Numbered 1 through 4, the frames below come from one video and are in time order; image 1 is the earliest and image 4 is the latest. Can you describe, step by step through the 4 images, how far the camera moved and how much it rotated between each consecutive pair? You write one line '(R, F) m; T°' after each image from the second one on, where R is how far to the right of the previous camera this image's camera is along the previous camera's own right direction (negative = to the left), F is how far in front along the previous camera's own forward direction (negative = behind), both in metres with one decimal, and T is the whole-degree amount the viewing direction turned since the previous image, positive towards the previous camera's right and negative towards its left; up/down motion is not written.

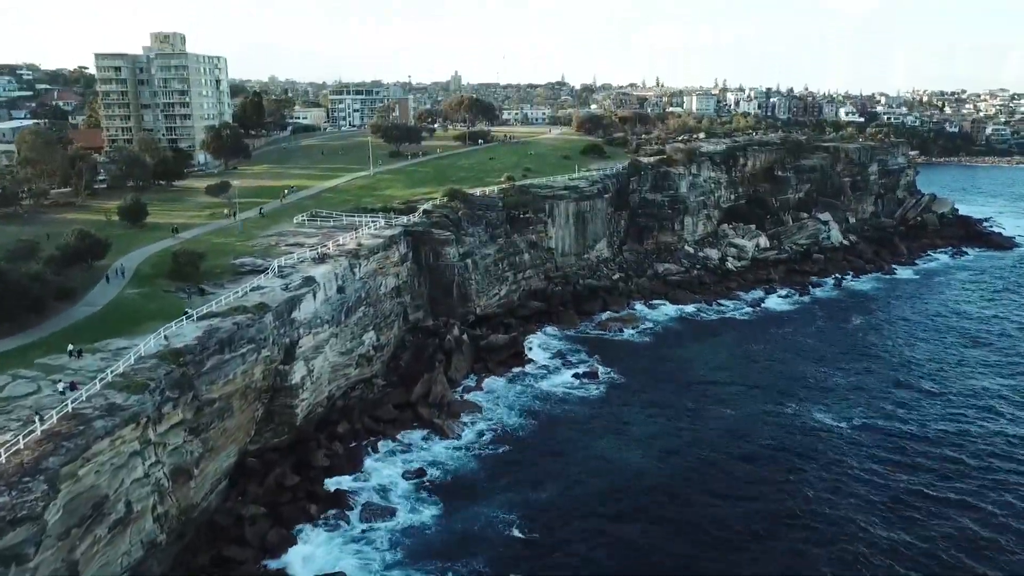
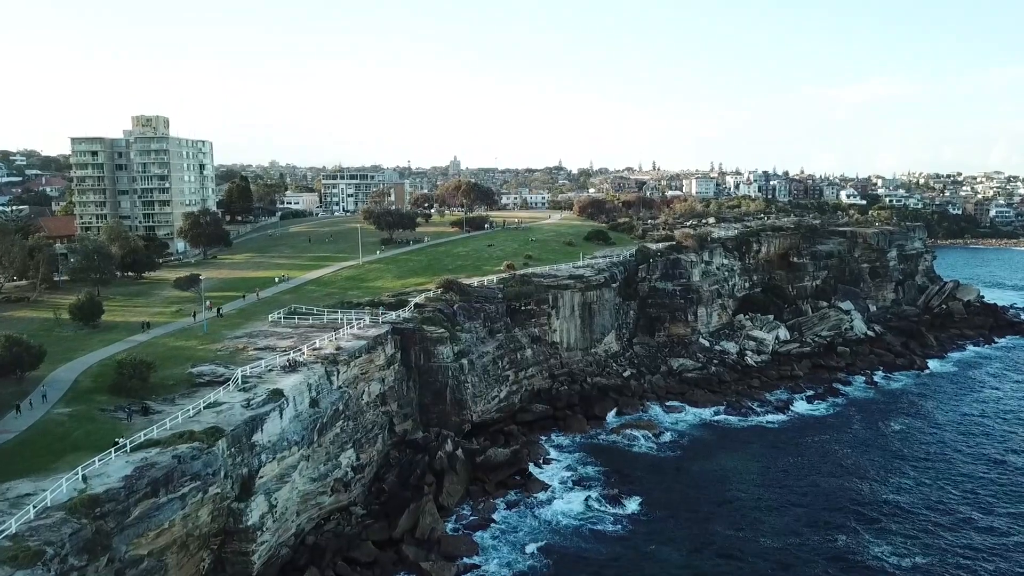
(-0.1, +5.5) m; 0°
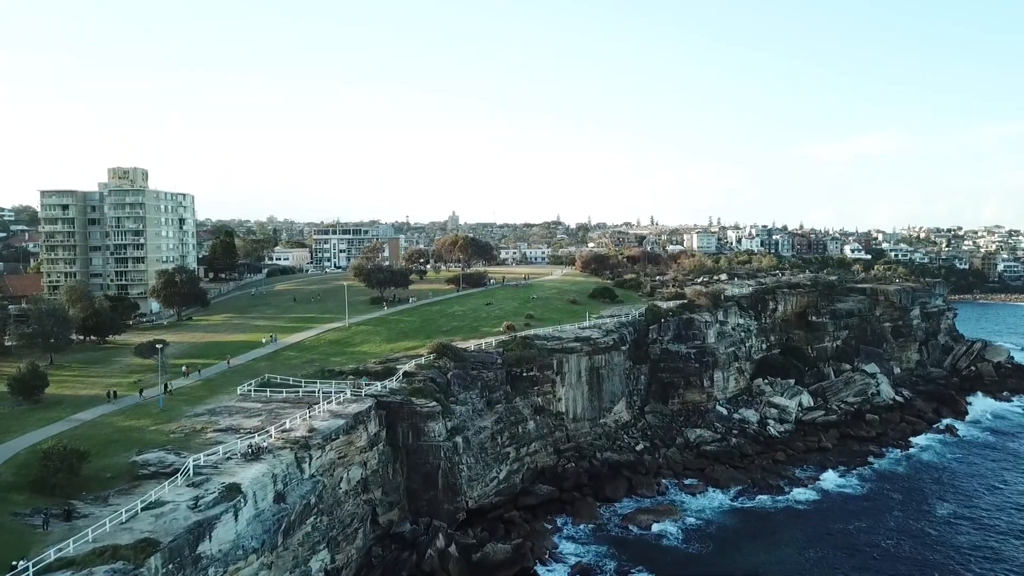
(-0.1, +5.1) m; 0°
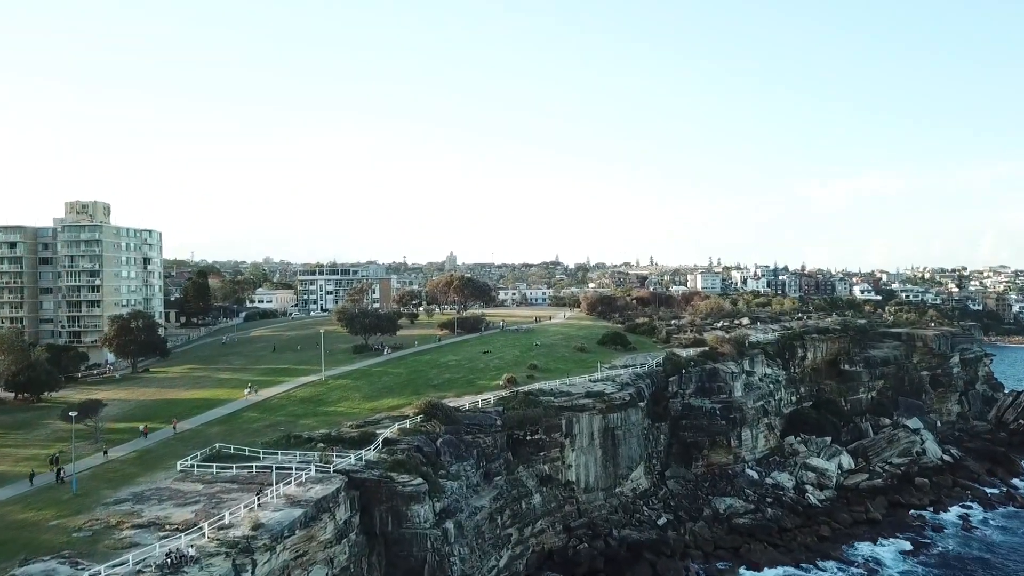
(-0.2, +7.1) m; 0°
